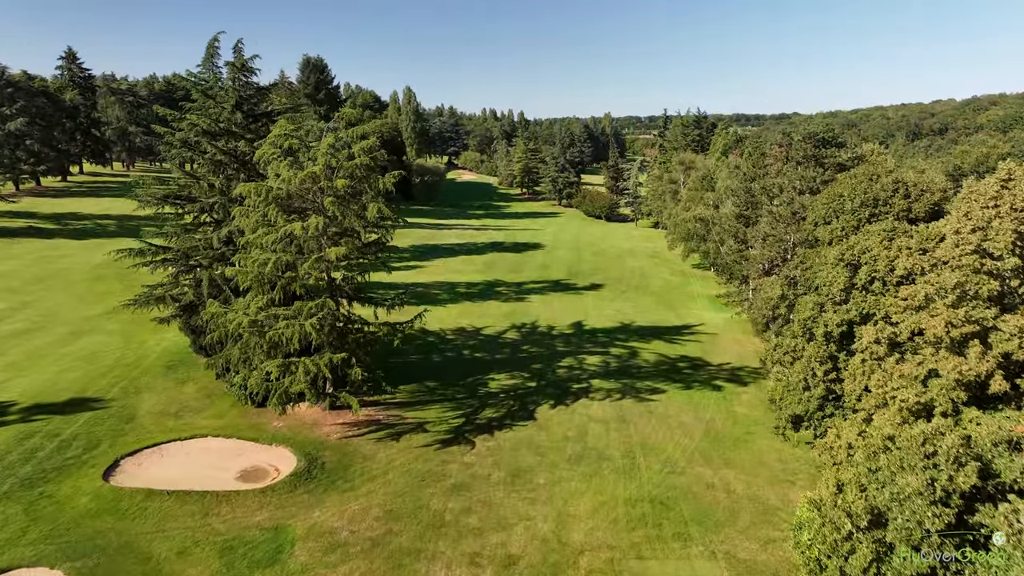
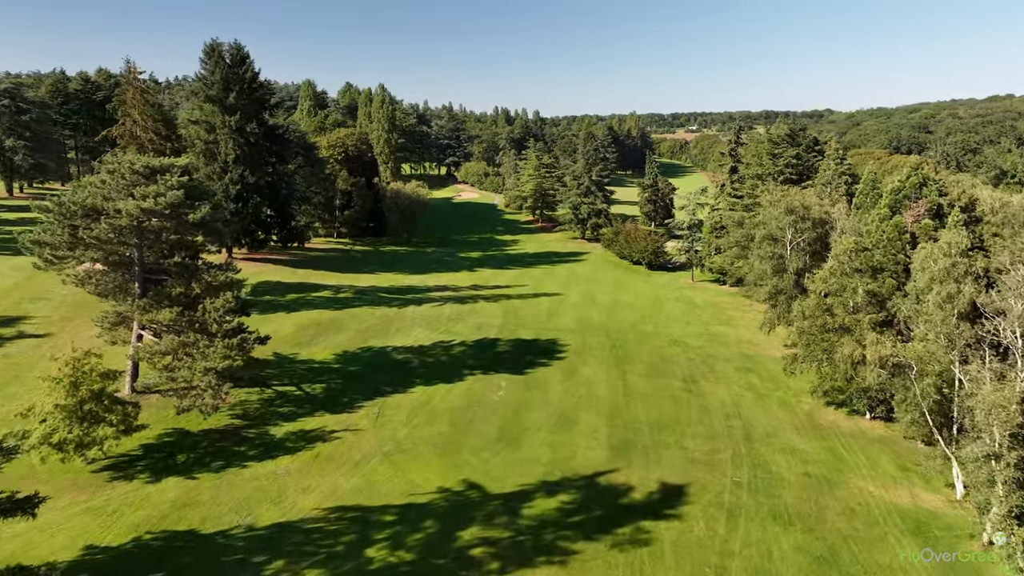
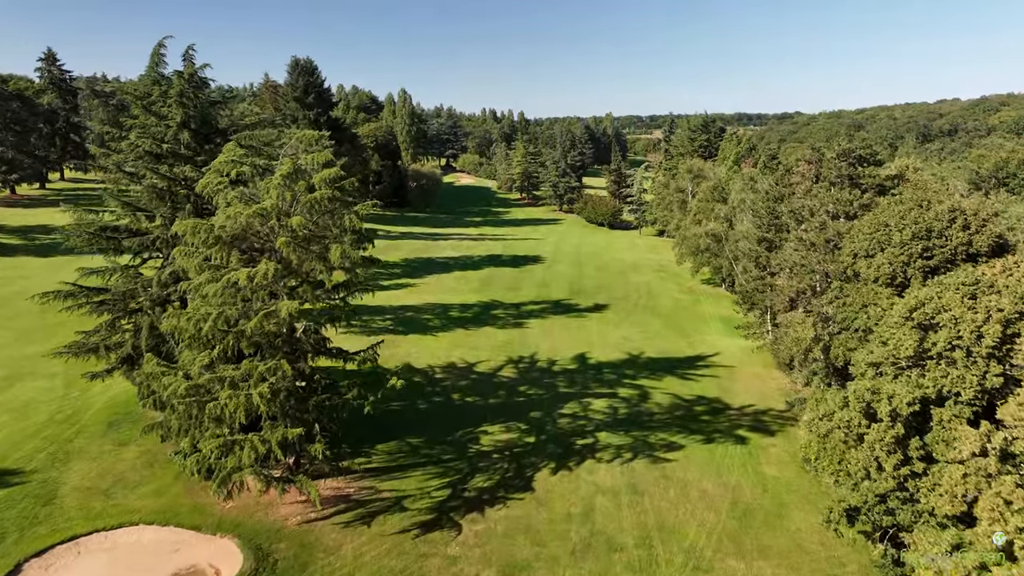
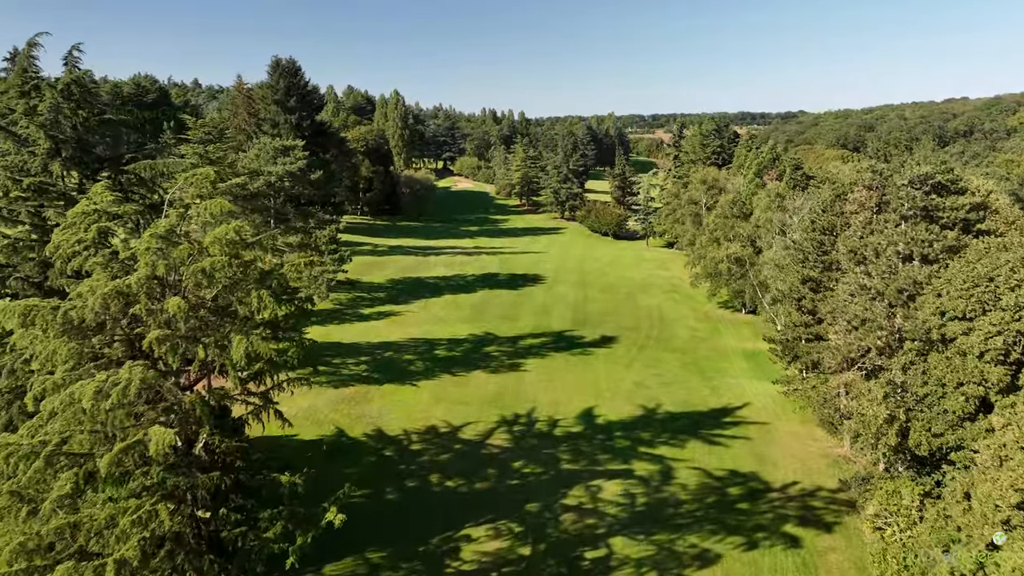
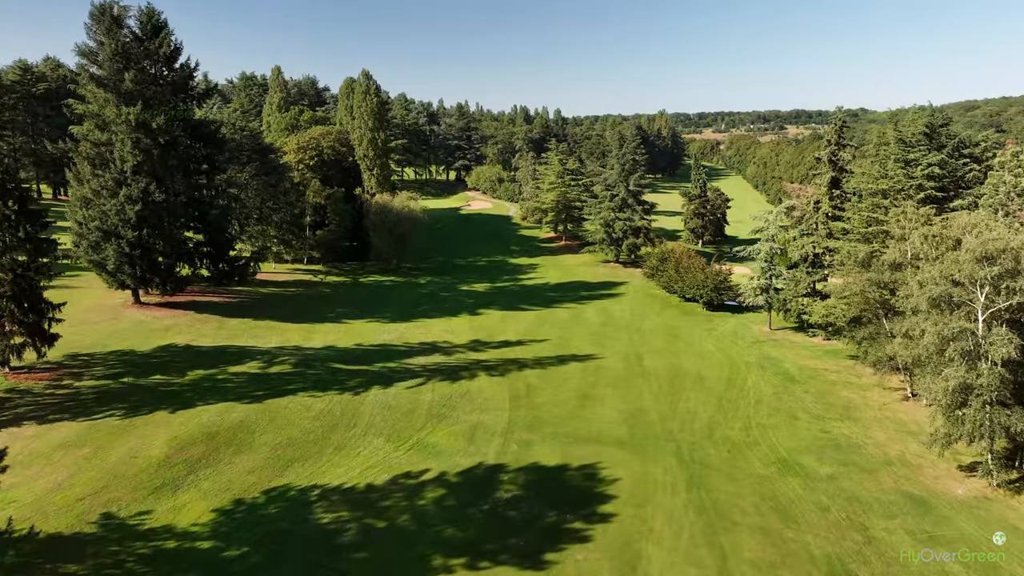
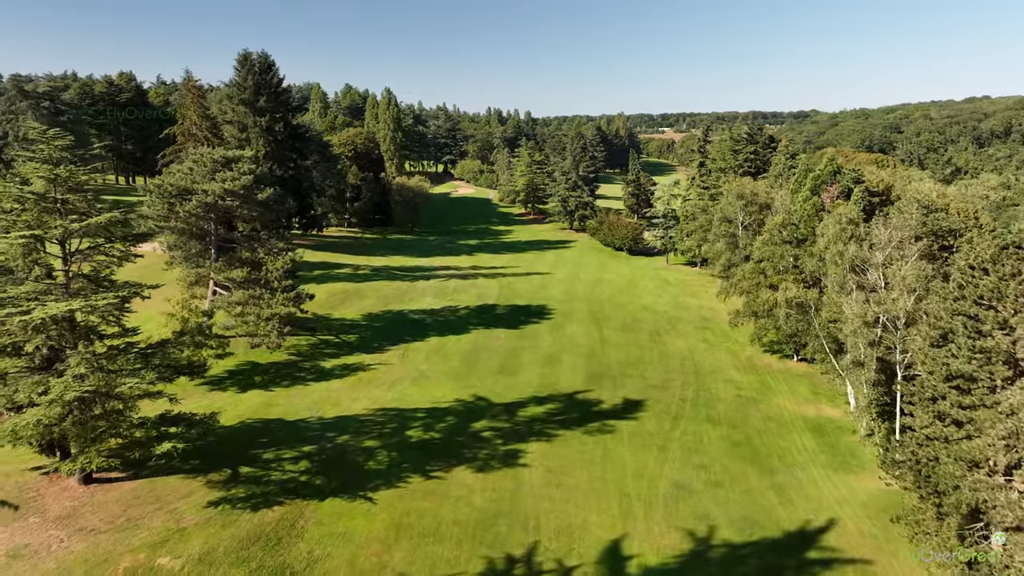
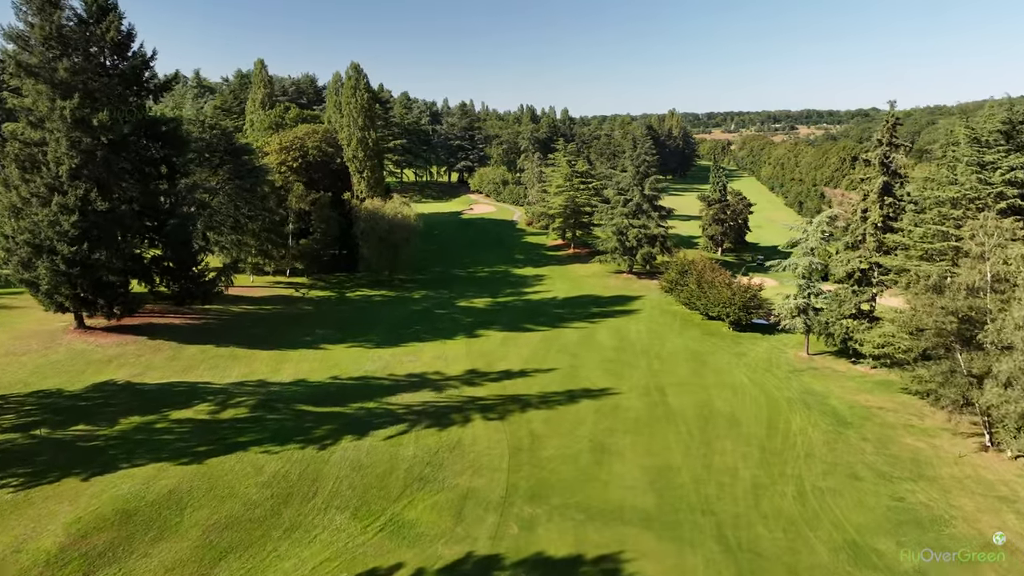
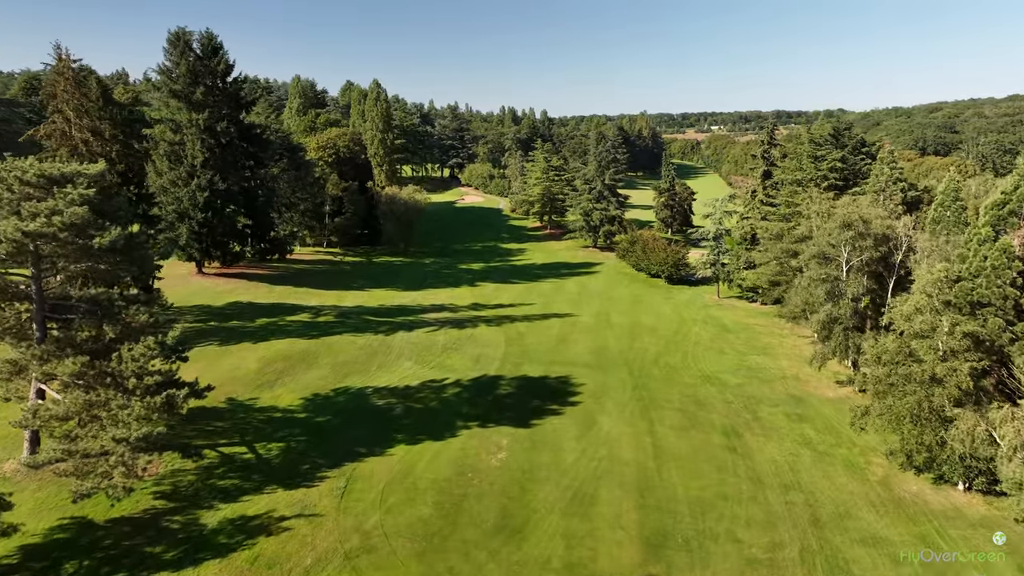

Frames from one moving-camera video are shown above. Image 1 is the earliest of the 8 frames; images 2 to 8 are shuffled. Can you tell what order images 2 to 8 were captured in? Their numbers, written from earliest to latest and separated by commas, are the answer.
3, 4, 6, 2, 8, 5, 7
